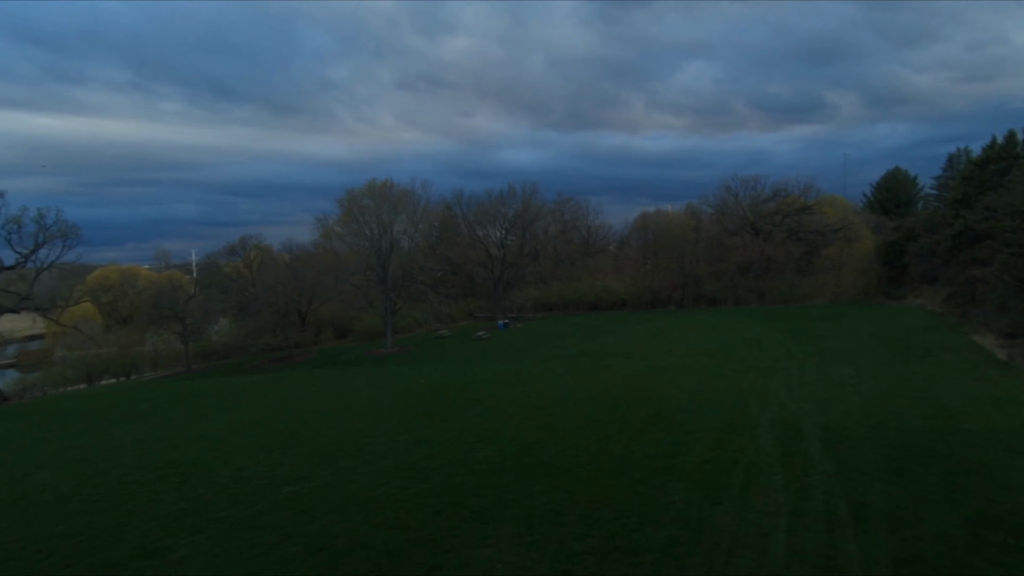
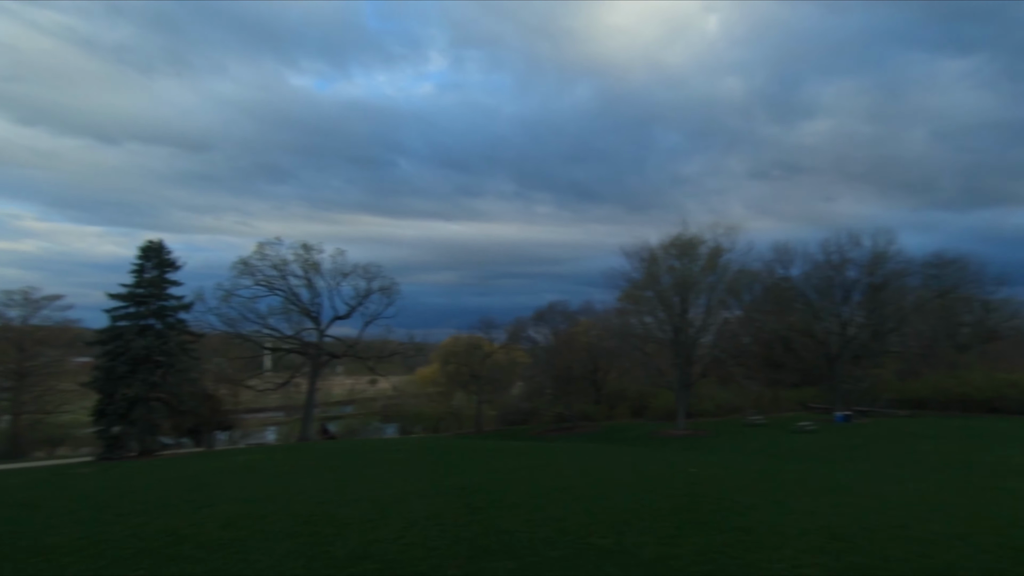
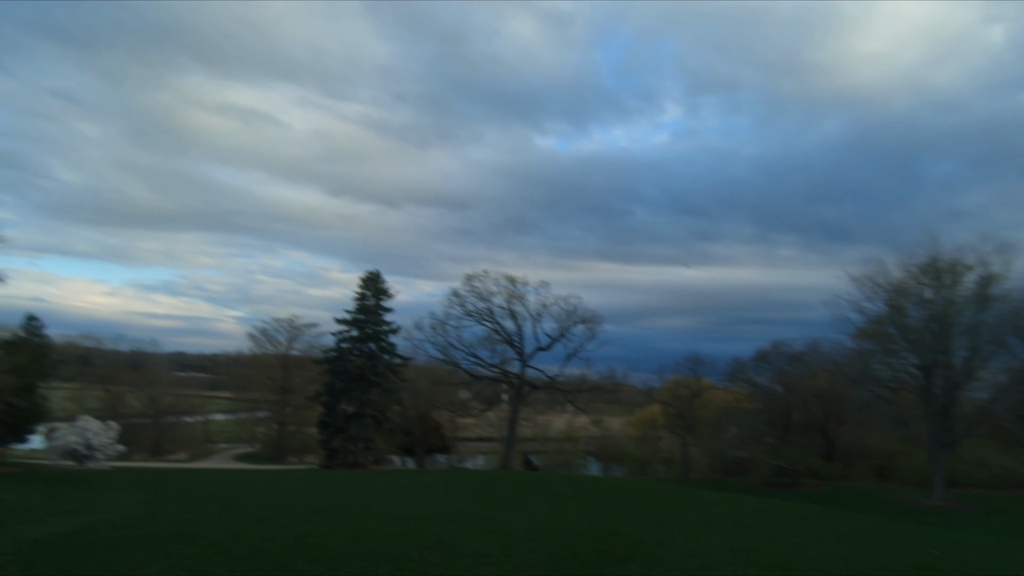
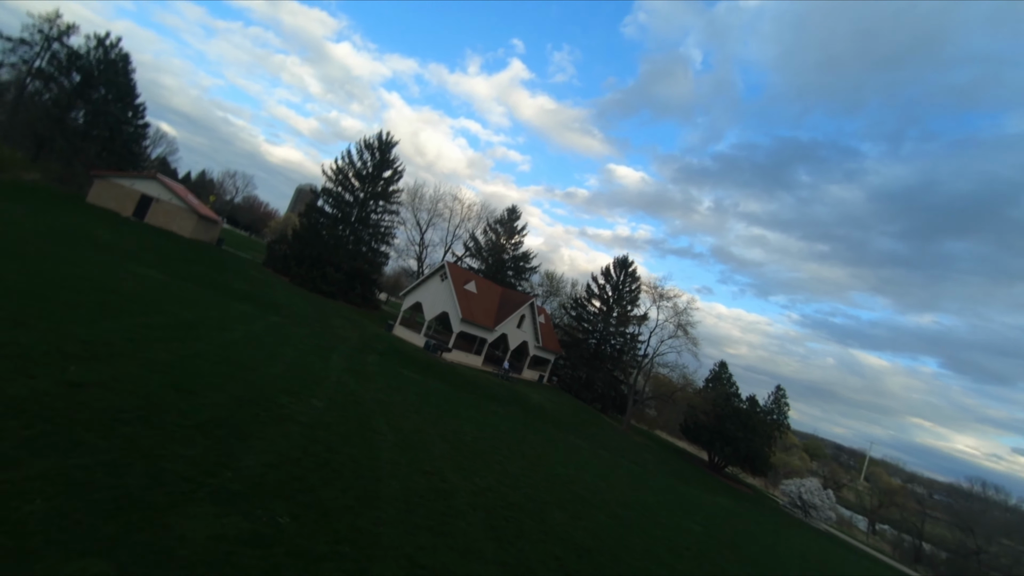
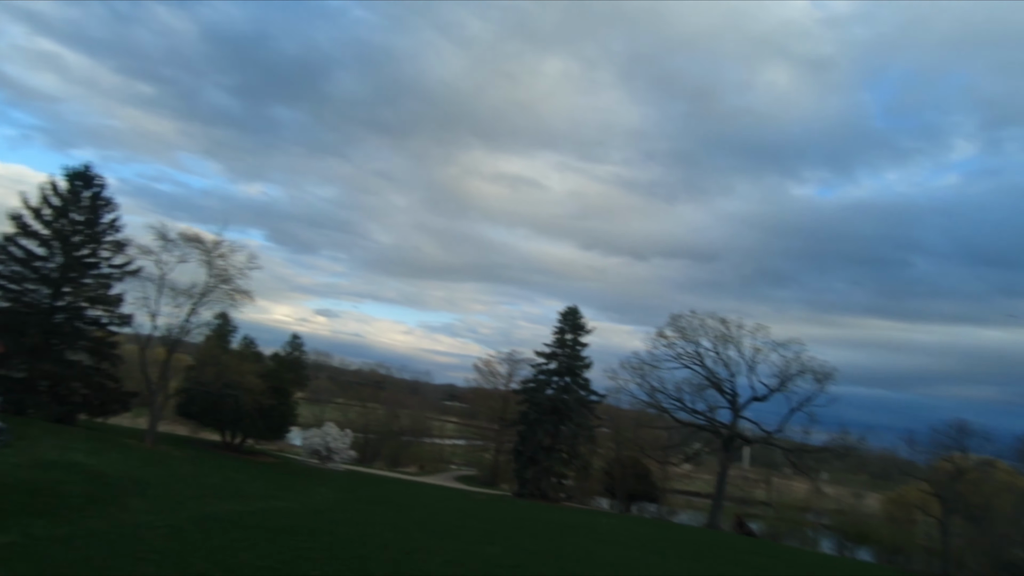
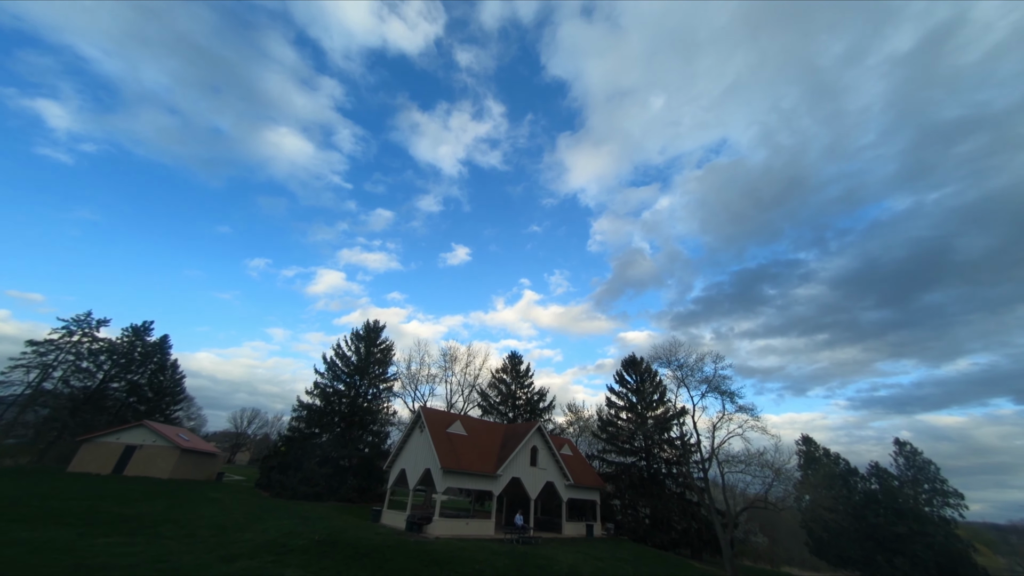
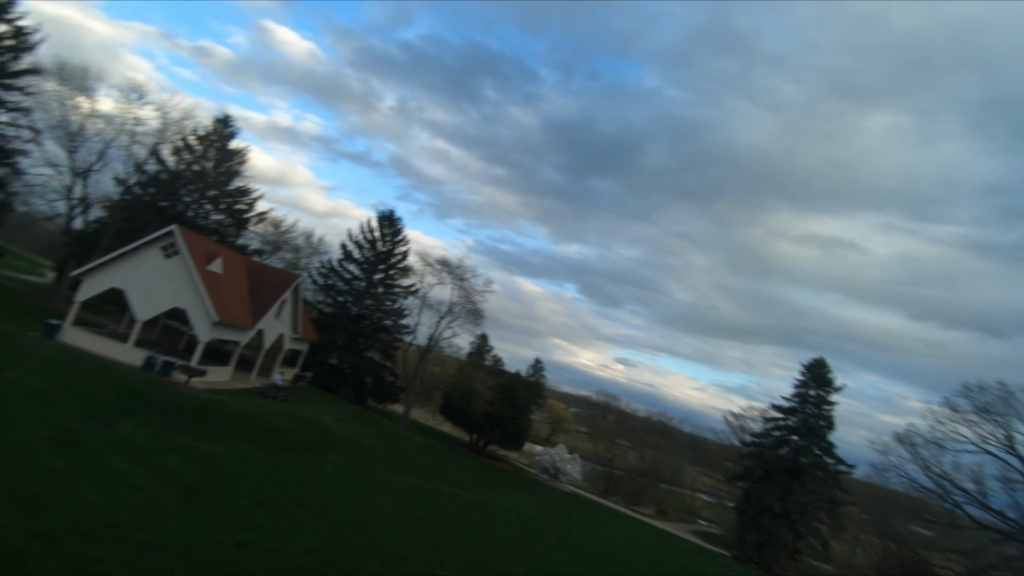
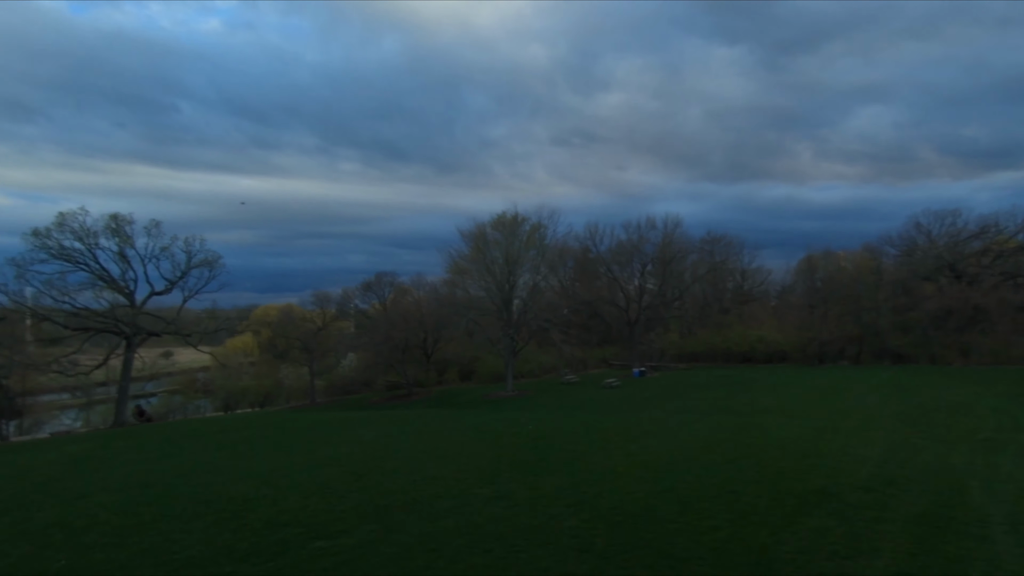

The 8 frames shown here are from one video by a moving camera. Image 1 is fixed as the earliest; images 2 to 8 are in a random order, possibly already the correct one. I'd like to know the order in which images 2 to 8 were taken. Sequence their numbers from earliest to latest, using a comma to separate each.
8, 2, 3, 5, 7, 4, 6
